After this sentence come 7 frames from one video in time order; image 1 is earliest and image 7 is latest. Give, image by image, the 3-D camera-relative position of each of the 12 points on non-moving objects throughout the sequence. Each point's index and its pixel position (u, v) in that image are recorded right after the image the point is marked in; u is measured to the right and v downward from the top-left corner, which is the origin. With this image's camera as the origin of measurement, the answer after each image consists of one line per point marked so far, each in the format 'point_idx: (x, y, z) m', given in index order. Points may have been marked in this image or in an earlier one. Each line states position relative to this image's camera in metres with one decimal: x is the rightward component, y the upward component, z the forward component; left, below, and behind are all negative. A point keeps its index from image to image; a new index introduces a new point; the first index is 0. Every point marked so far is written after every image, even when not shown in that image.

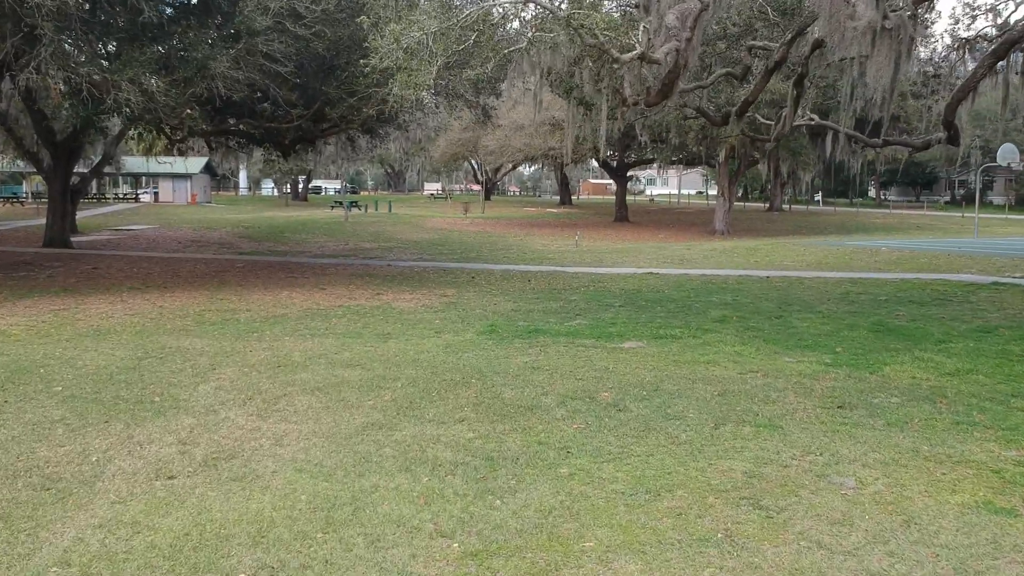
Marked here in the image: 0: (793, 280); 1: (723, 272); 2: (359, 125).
0: (+4.3, +0.1, +15.5) m
1: (+3.5, +0.3, +16.8) m
2: (-2.3, +2.5, +15.3) m
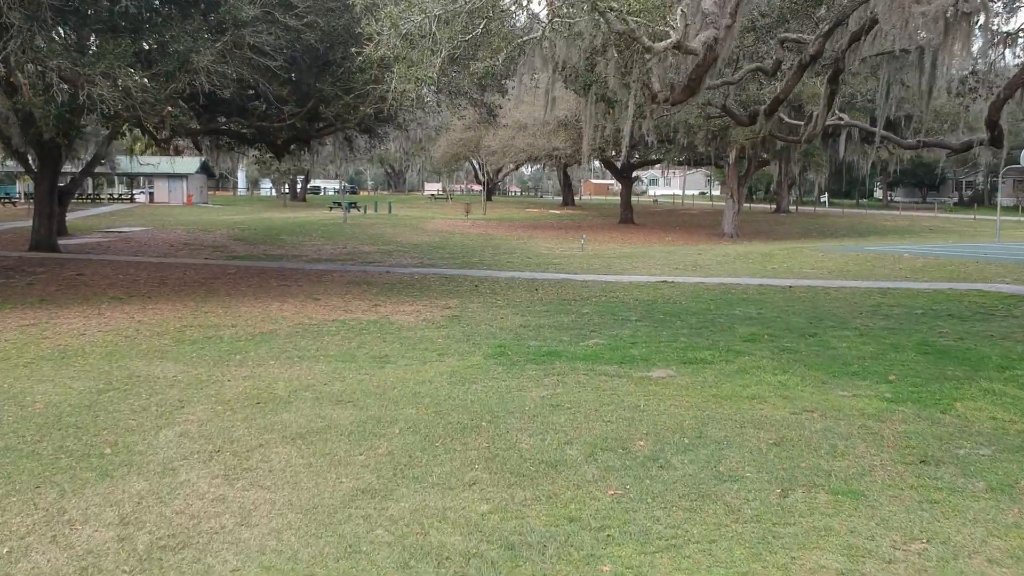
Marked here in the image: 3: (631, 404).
0: (+4.4, 0.0, +14.6) m
1: (+3.6, +0.1, +15.9) m
2: (-2.2, +2.3, +14.3) m
3: (+0.7, -0.7, +6.0) m
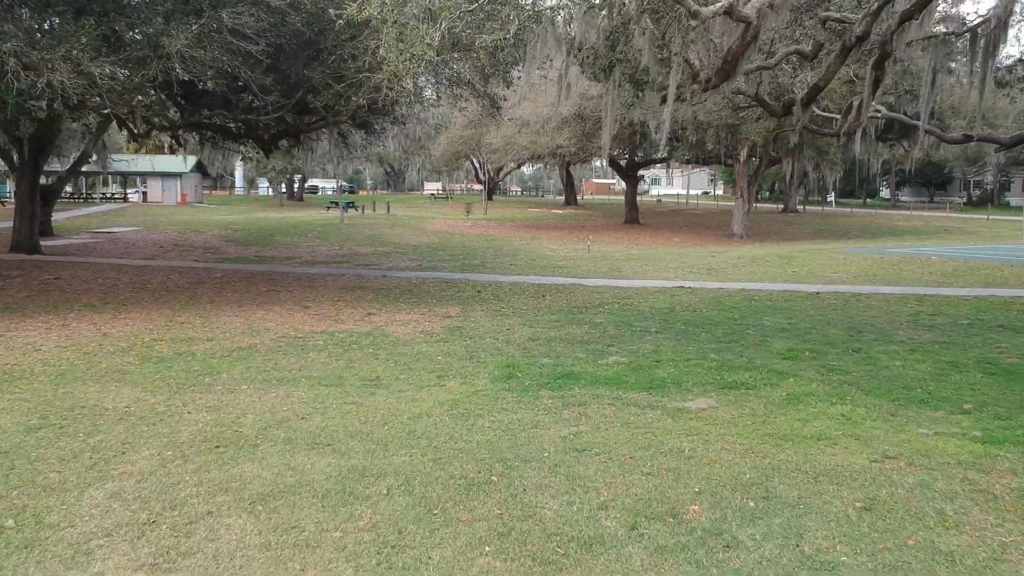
0: (+4.5, -0.1, +13.5) m
1: (+3.7, 0.0, +14.8) m
2: (-2.2, +2.2, +13.2) m
3: (+0.8, -0.8, +5.0) m
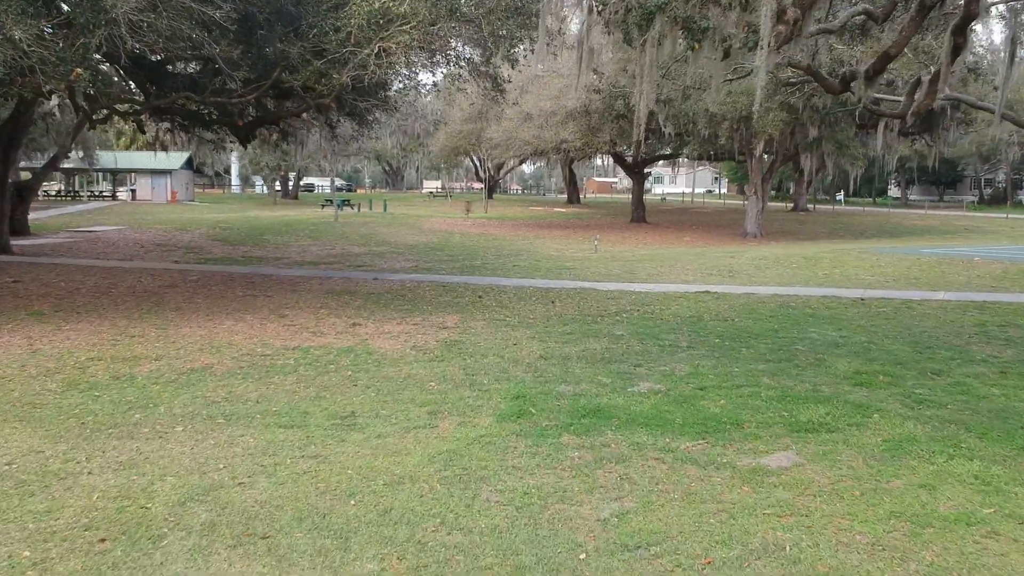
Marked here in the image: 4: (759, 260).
0: (+4.5, -0.2, +11.9) m
1: (+3.7, 0.0, +13.3) m
2: (-2.1, +2.2, +11.7) m
3: (+0.8, -0.8, +3.4) m
4: (+4.6, +0.5, +18.7) m
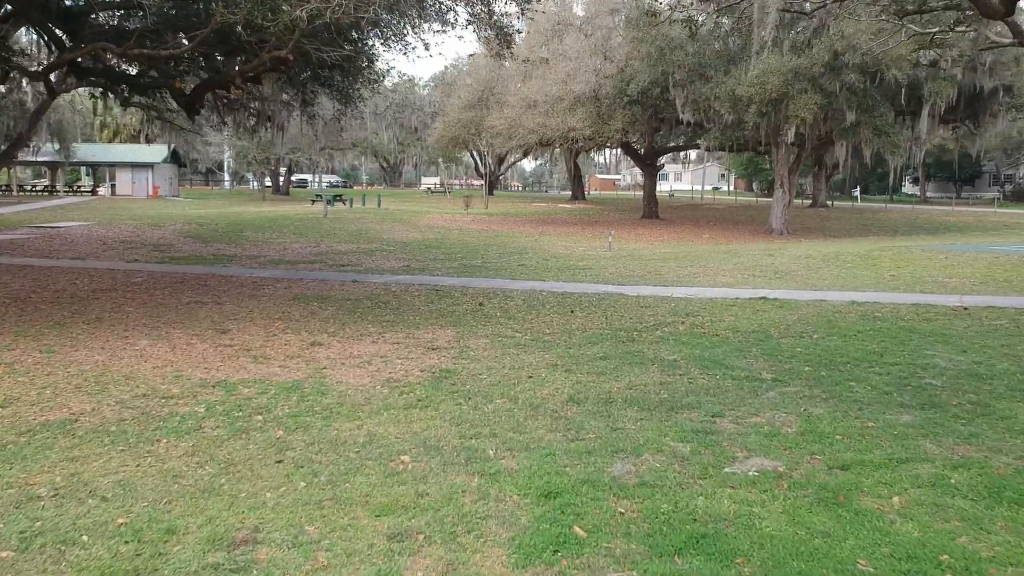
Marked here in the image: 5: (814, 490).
0: (+4.6, -0.2, +9.4) m
1: (+3.8, -0.1, +10.7) m
2: (-2.0, +2.1, +9.1) m
3: (+0.9, -0.9, +0.8) m
4: (+4.6, +0.5, +16.1) m
5: (+1.1, -0.7, +3.7) m
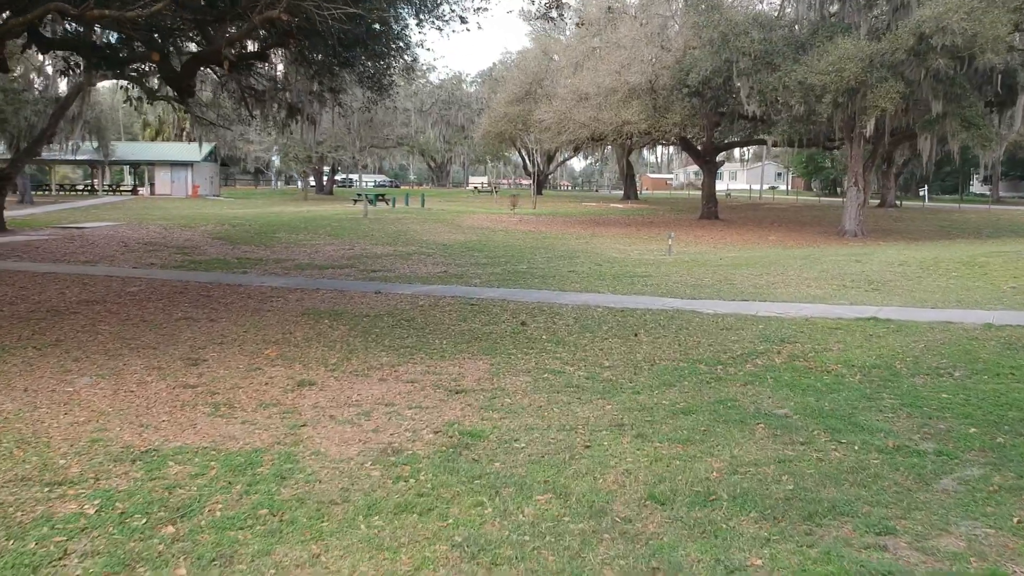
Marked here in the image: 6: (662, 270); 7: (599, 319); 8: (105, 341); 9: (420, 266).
0: (+5.0, -0.4, +7.3) m
1: (+4.2, -0.3, +8.6) m
2: (-1.6, +2.0, +7.3) m
3: (+0.9, -1.1, -1.1) m
4: (+5.3, +0.3, +14.0) m
5: (+1.2, -0.9, +1.8) m
6: (+2.2, +0.3, +15.0) m
7: (+0.8, -0.3, +8.9) m
8: (-3.2, -0.4, +7.9) m
9: (-1.6, +0.4, +17.1) m
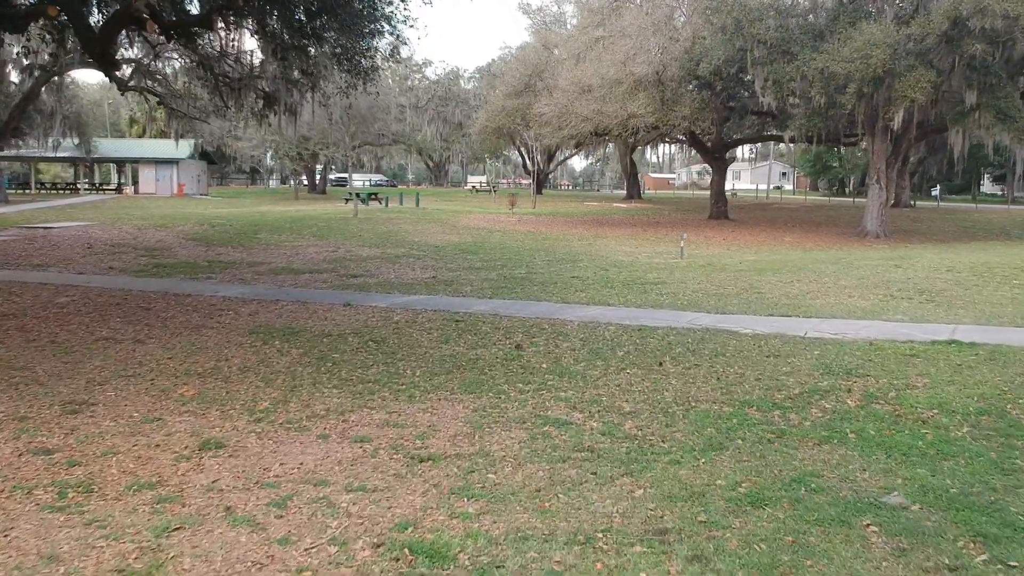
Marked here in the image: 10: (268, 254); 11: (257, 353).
0: (+4.9, -0.5, +5.6) m
1: (+4.2, -0.4, +6.9) m
2: (-1.7, +1.9, +5.6) m
3: (+0.8, -1.2, -2.8) m
4: (+5.3, +0.2, +12.3) m
5: (+1.1, -1.0, +0.1) m
6: (+2.2, +0.1, +13.3) m
7: (+0.7, -0.4, +7.2) m
8: (-3.2, -0.5, +6.2) m
9: (-1.6, +0.3, +15.4) m
10: (-4.6, +0.6, +19.3) m
11: (-1.8, -0.5, +6.9) m
